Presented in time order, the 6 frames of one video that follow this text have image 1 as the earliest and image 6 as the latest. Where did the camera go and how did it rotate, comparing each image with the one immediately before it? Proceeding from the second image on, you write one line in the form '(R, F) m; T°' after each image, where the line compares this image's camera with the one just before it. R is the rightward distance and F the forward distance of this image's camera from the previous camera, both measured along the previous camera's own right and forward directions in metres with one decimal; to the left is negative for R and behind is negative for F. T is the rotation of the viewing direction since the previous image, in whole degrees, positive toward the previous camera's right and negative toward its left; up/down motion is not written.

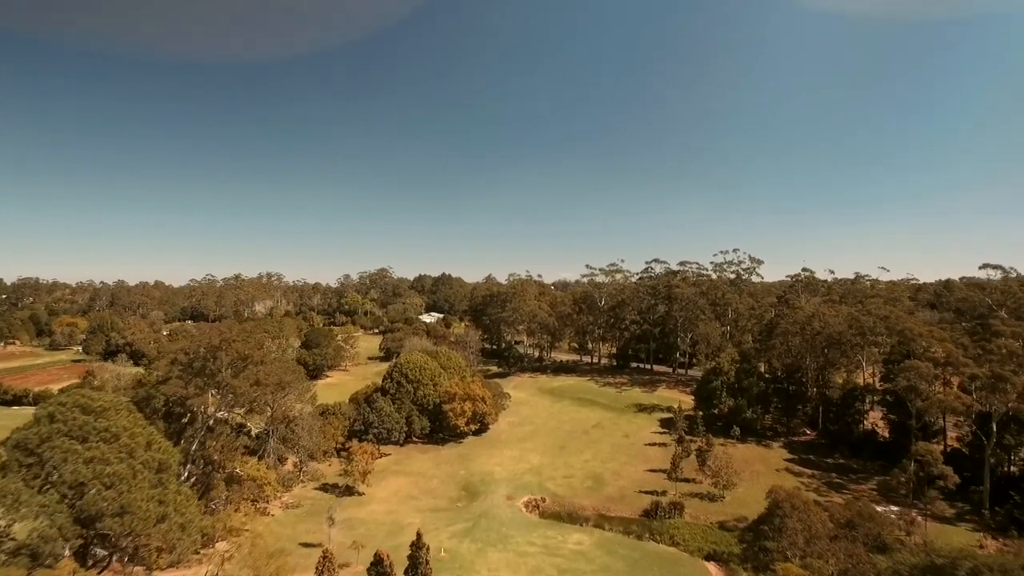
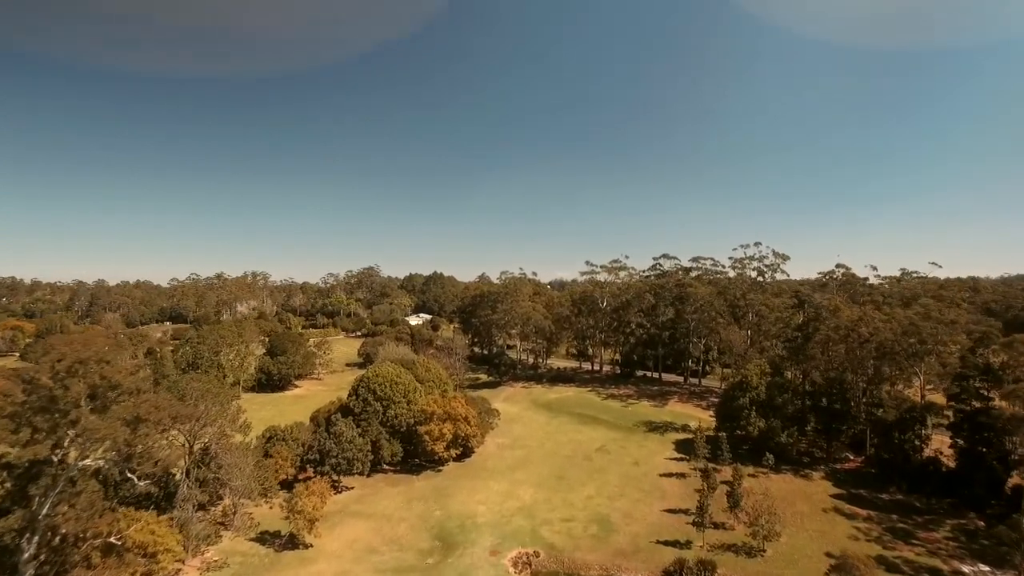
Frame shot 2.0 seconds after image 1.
(+0.6, +6.7) m; 0°
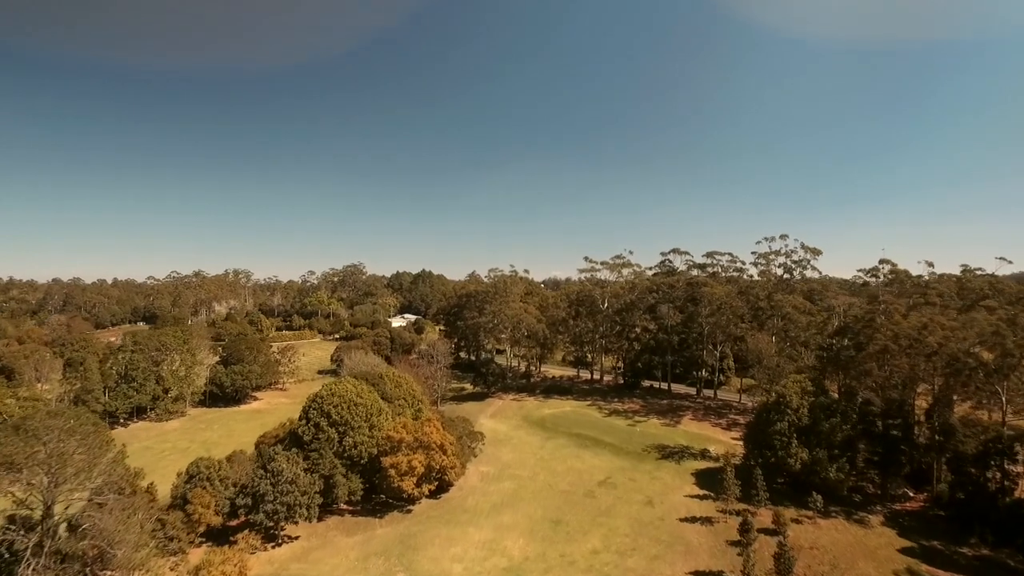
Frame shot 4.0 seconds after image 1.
(+0.5, +6.6) m; +1°
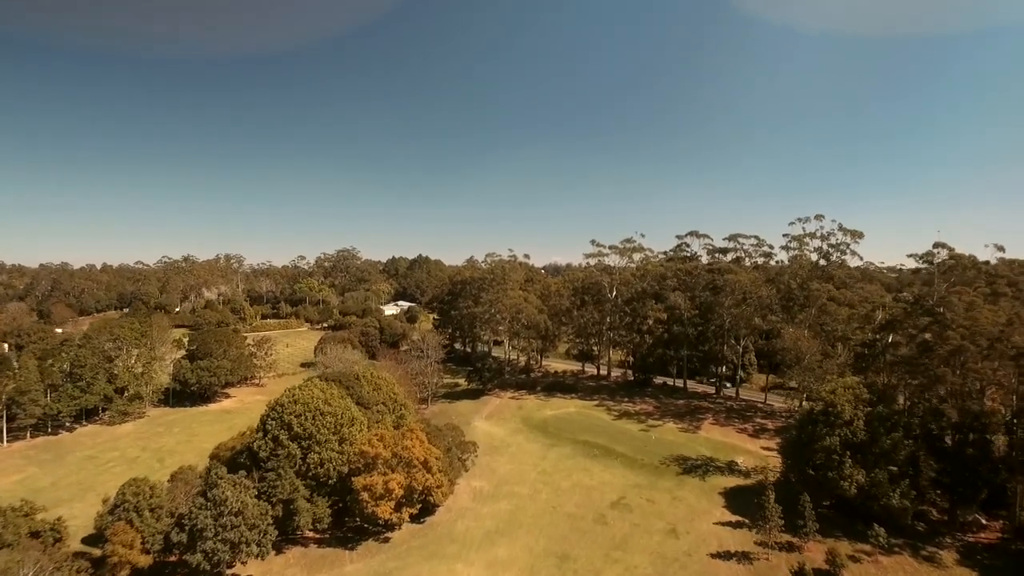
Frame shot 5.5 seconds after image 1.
(+0.1, +5.0) m; 0°
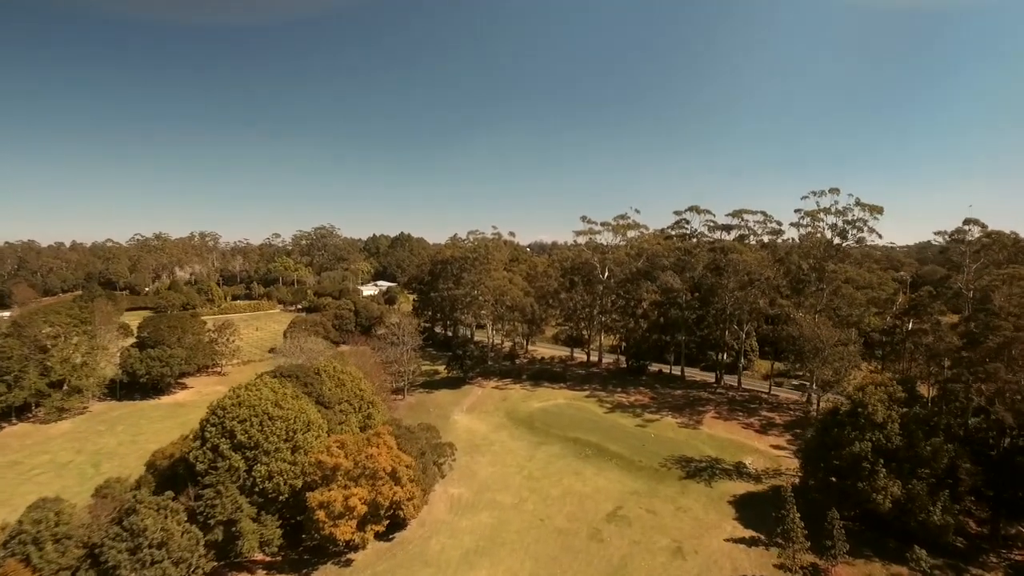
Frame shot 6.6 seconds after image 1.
(+0.3, +3.7) m; +1°
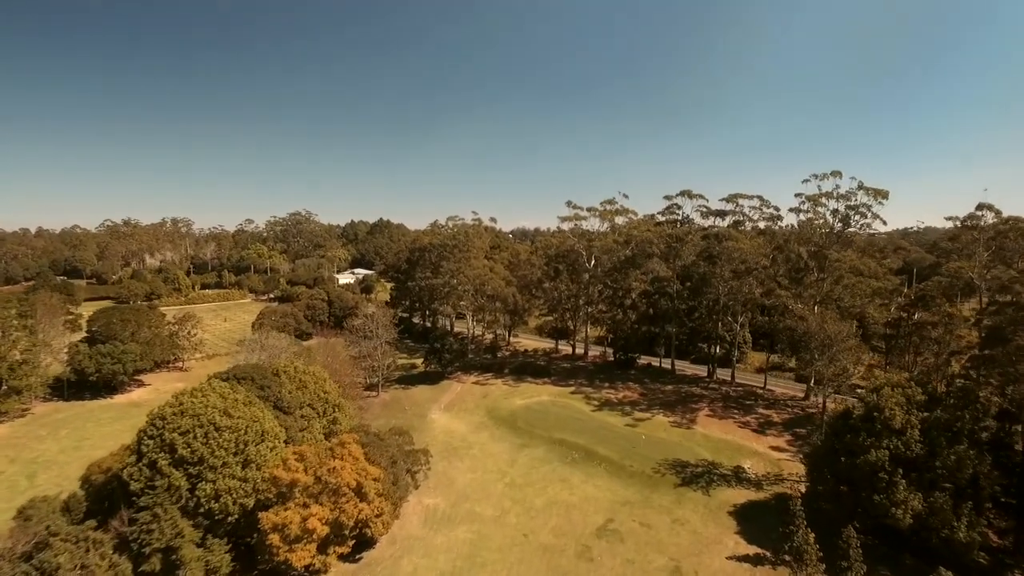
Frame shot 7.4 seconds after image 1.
(+0.2, +2.4) m; +2°
